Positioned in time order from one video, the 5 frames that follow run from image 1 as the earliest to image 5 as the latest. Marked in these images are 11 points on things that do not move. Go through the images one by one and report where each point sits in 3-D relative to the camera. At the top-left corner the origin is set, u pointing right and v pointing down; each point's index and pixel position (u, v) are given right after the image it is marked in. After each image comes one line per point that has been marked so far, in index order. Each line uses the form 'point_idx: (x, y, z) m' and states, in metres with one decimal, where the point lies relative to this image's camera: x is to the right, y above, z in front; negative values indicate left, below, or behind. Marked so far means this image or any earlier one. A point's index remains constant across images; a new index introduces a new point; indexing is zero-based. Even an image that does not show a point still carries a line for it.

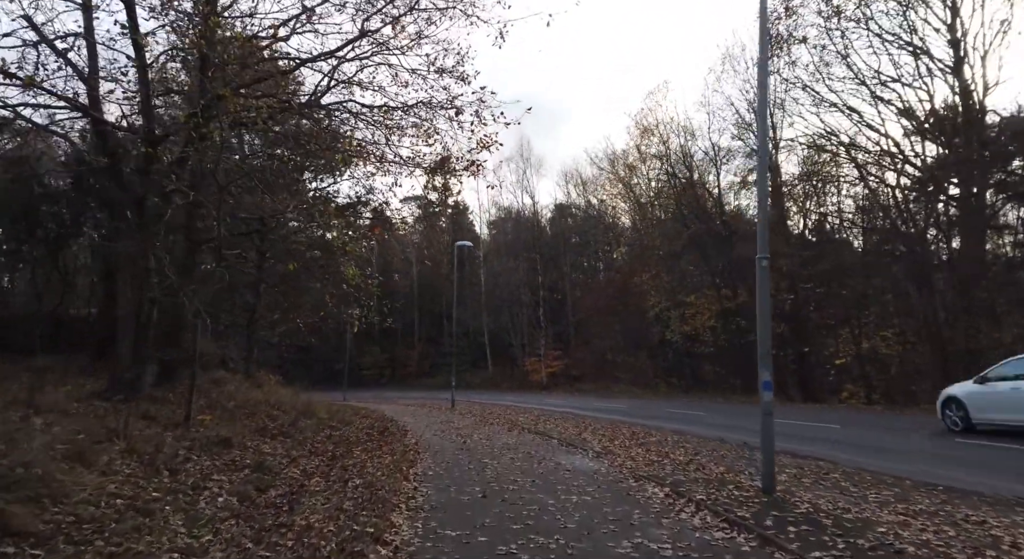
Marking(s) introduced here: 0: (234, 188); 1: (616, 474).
0: (-7.7, +2.5, +17.2) m
1: (+1.7, -3.1, +10.1) m
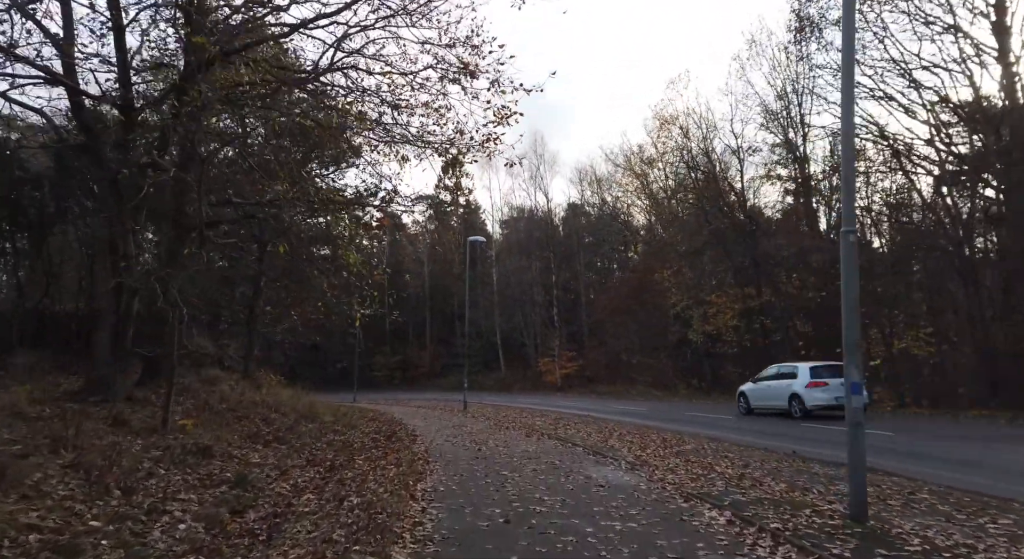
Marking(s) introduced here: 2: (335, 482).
0: (-7.2, +2.7, +15.9) m
1: (+2.0, -2.9, +8.6) m
2: (-2.5, -2.9, +9.0) m
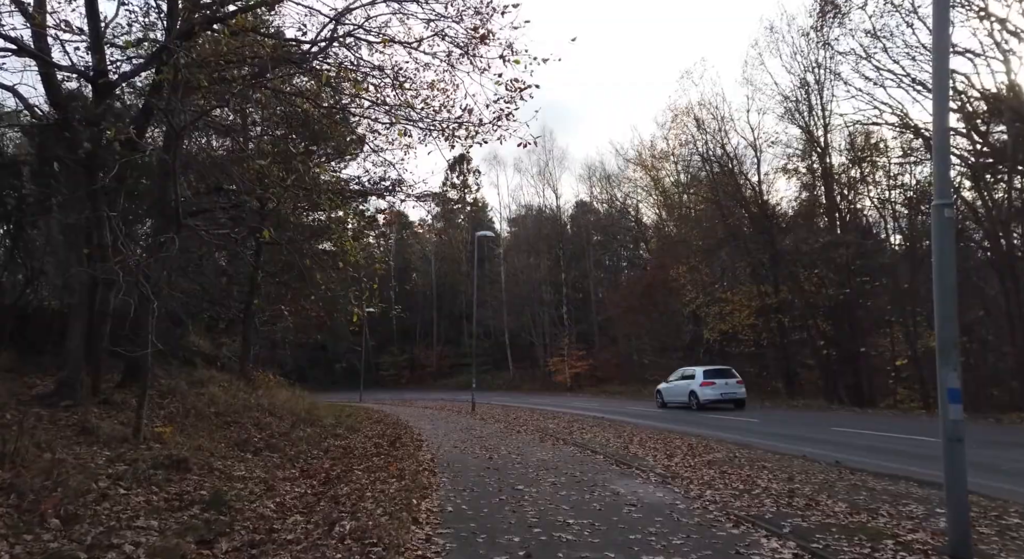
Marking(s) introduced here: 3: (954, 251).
0: (-6.9, +2.8, +14.8) m
1: (+2.2, -2.8, +7.4) m
2: (-2.3, -2.8, +7.9) m
3: (+3.8, +0.1, +5.4) m
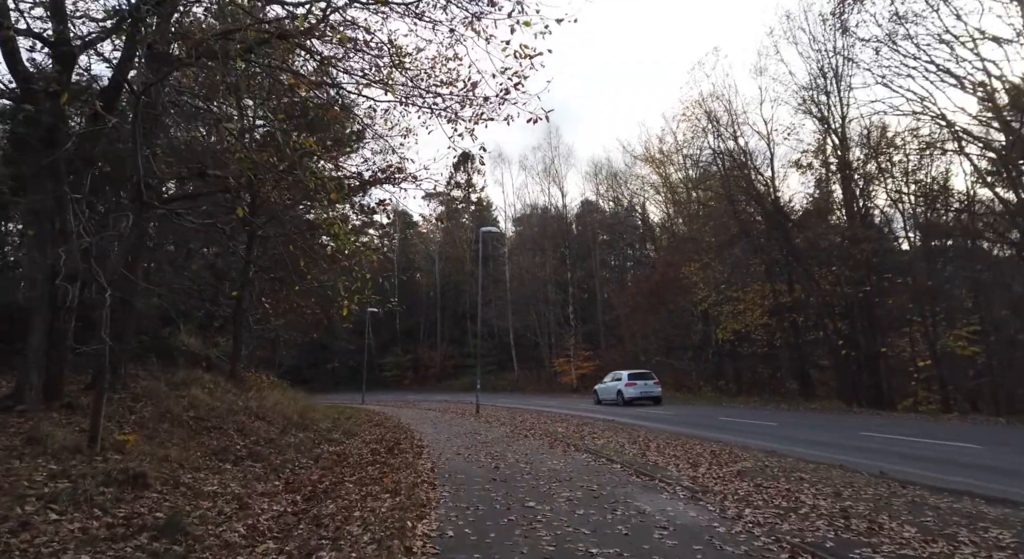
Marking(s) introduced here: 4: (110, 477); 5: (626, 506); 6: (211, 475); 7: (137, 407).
0: (-6.7, +3.0, +13.8) m
1: (+2.3, -2.6, +6.3) m
2: (-2.2, -2.6, +6.8) m
3: (+3.9, +0.3, +4.2) m
4: (-4.3, -2.1, +6.6) m
5: (+1.4, -2.8, +7.8) m
6: (-4.0, -2.6, +8.2) m
7: (-6.3, -2.2, +10.5) m
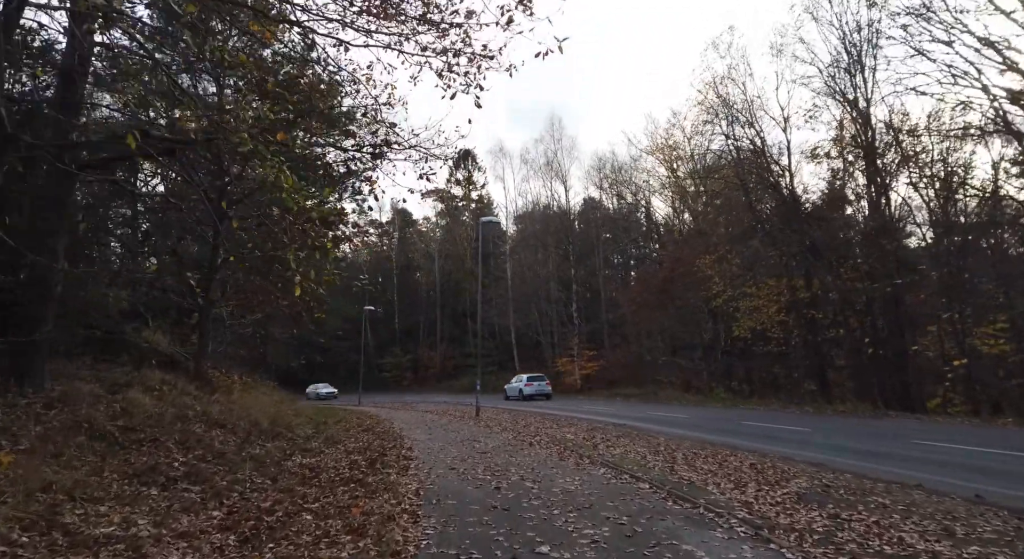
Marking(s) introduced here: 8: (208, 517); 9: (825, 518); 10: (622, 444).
0: (-6.7, +3.3, +11.7) m
1: (+2.4, -2.3, +4.3) m
2: (-2.1, -2.3, +4.7) m
3: (+3.9, +0.6, +2.2) m
4: (-4.2, -1.8, +4.6) m
5: (+1.5, -2.5, +5.7) m
6: (-3.9, -2.3, +6.2) m
7: (-6.2, -1.8, +8.4) m
8: (-3.3, -2.5, +6.8) m
9: (+3.6, -2.7, +7.2) m
10: (+2.6, -3.9, +14.6) m
